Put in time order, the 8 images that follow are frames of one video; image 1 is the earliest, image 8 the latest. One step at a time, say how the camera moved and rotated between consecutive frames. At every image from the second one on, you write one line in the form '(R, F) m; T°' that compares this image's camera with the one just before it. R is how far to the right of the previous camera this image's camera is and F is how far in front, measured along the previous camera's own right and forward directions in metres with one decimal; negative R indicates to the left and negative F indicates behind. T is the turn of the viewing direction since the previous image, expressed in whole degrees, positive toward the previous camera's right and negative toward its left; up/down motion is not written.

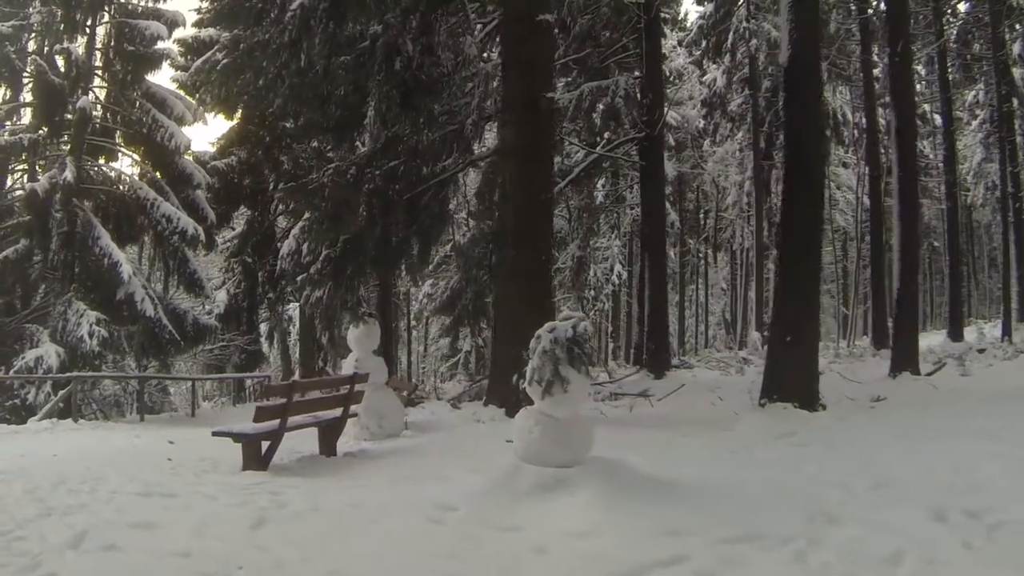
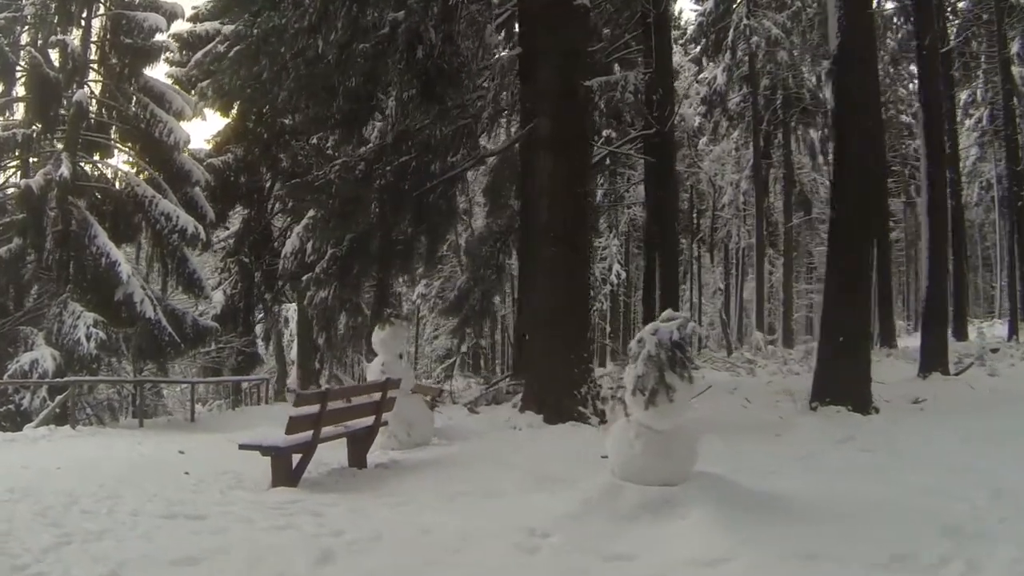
(-0.4, +0.4) m; +1°
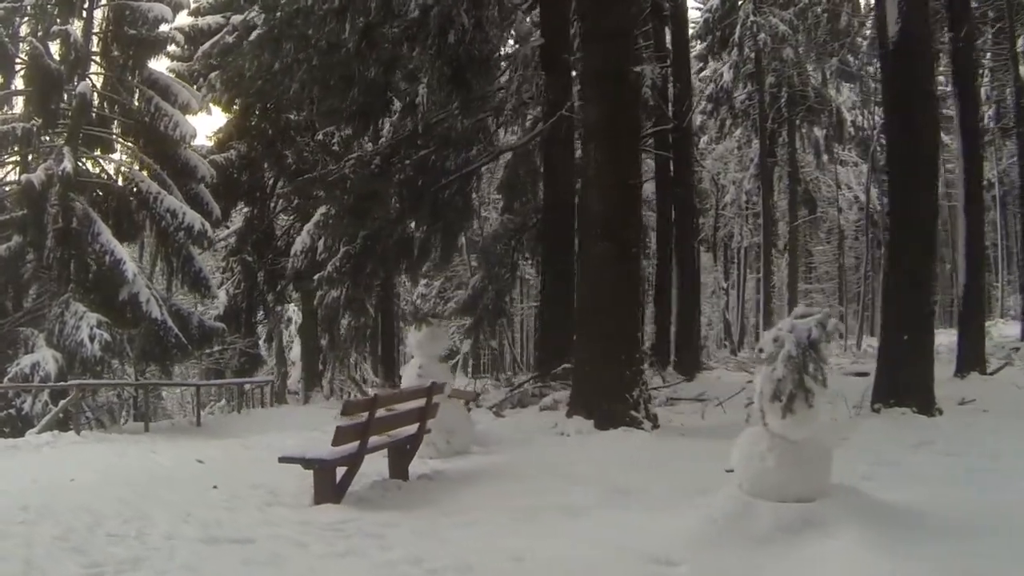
(-0.5, +0.5) m; 0°
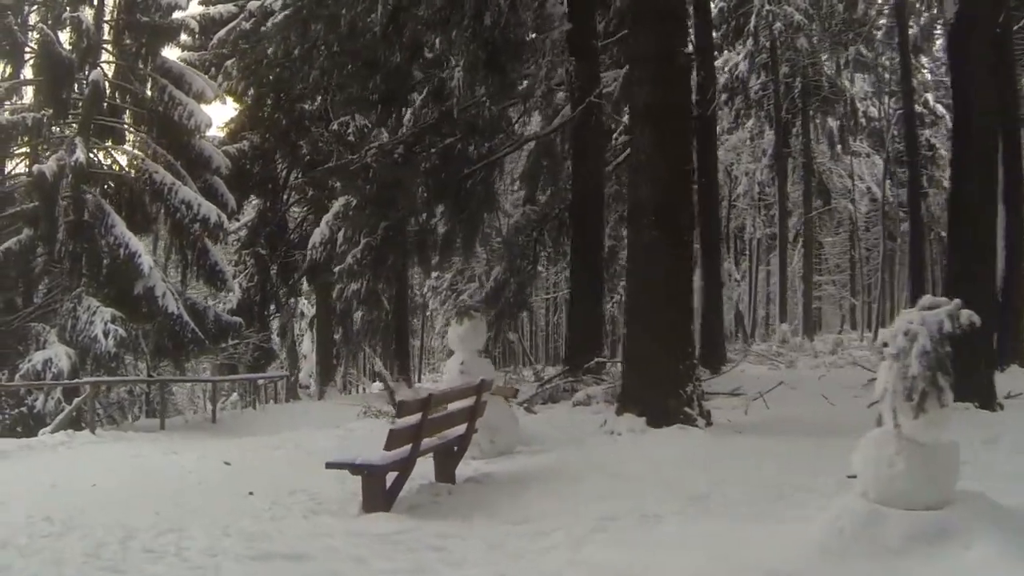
(-0.4, +0.4) m; 0°
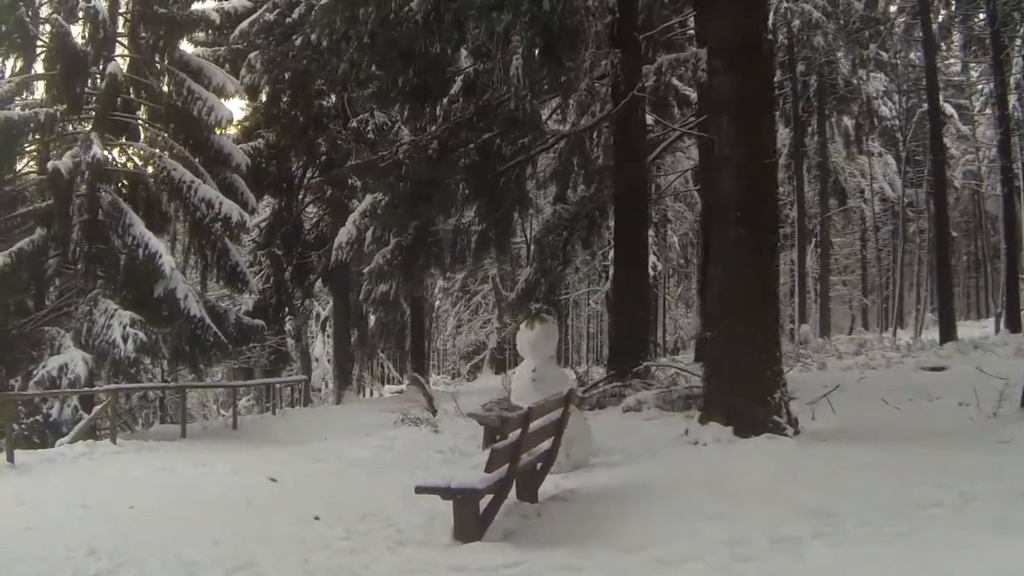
(-0.6, +0.6) m; 0°
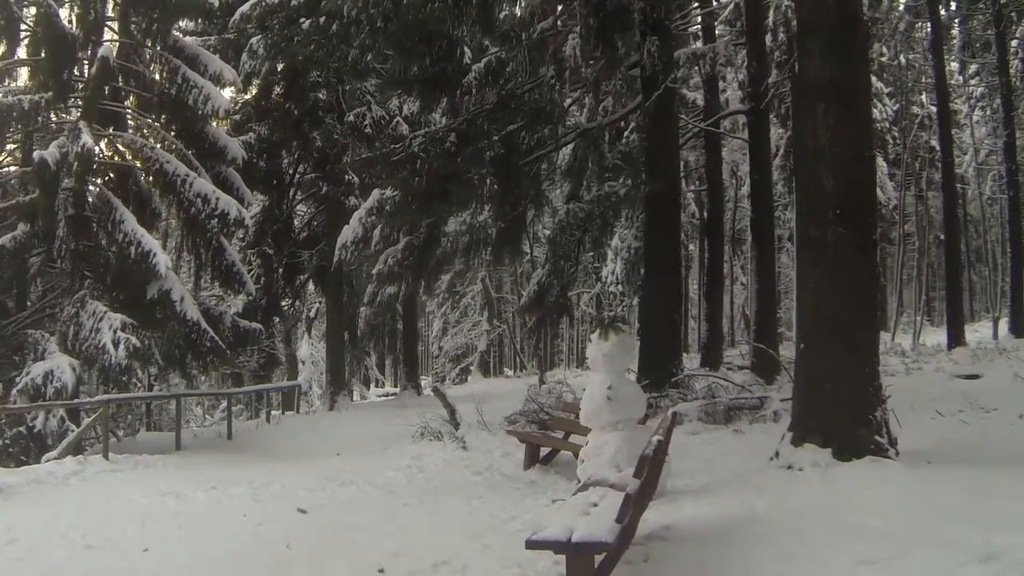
(-0.6, +0.8) m; +2°
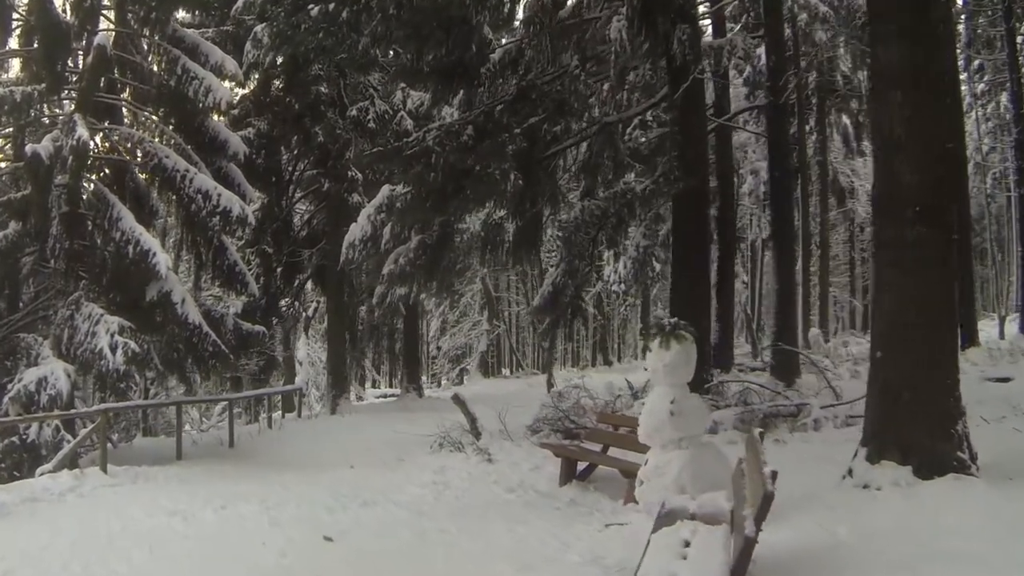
(-0.4, +0.5) m; +1°
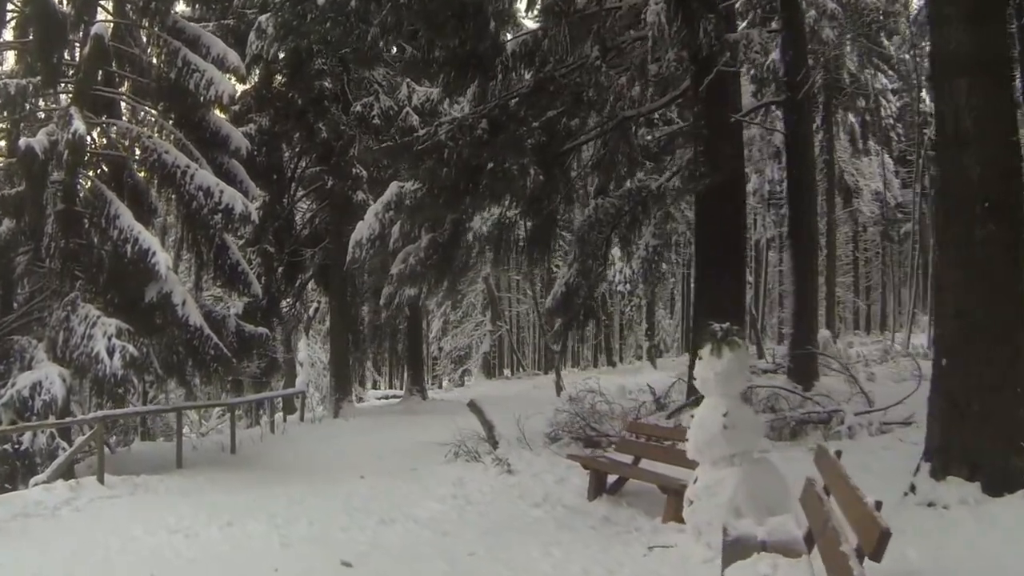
(-0.2, +0.4) m; 0°
